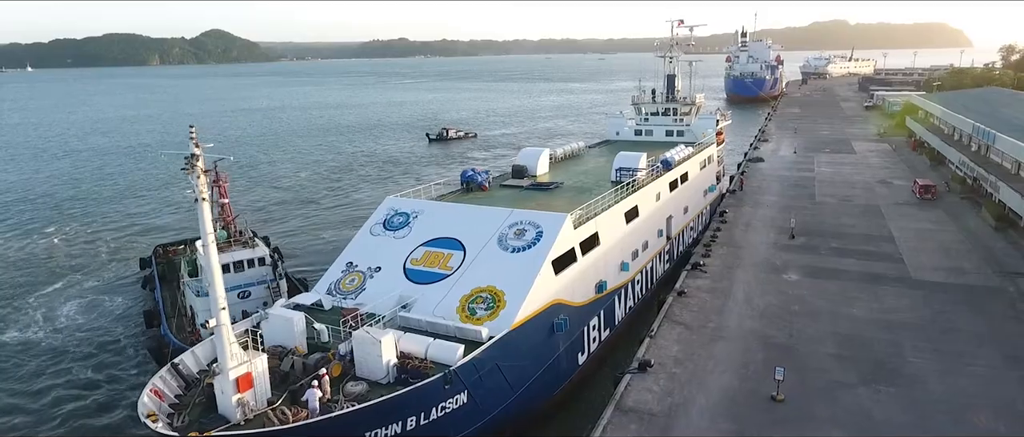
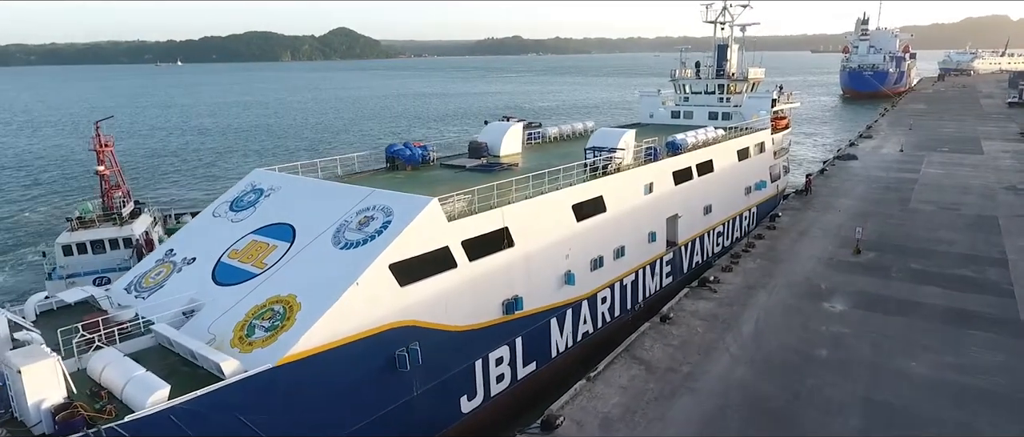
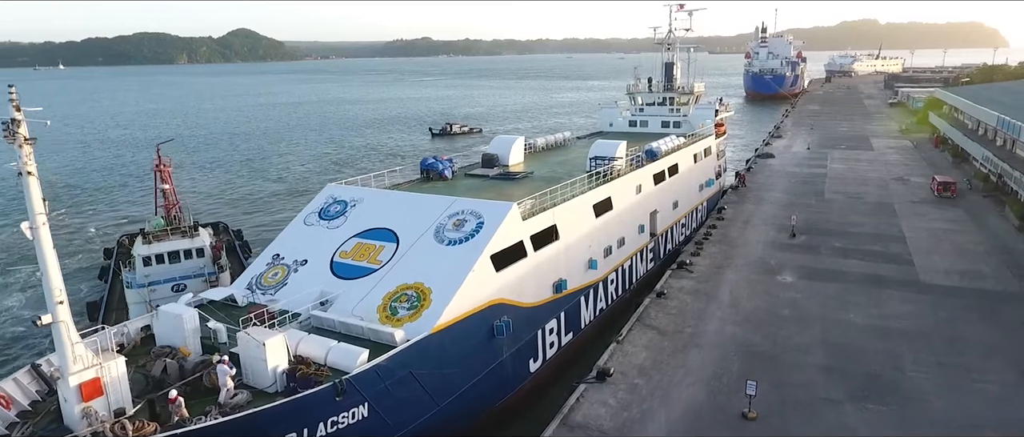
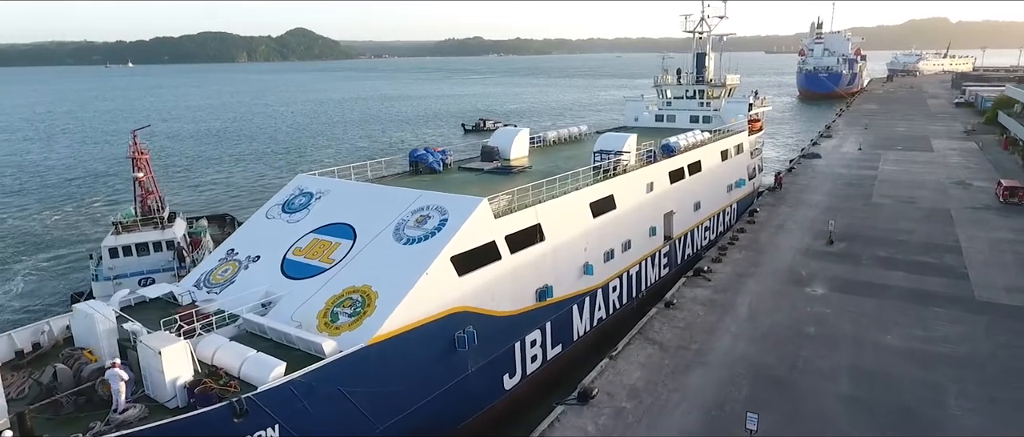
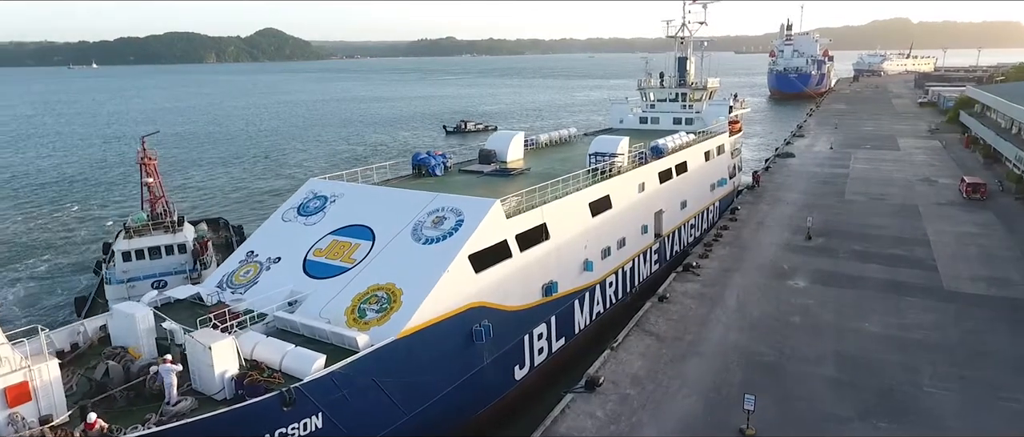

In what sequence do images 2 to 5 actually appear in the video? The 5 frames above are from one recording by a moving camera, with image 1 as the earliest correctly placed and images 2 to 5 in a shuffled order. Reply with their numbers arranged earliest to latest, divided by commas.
3, 5, 4, 2
